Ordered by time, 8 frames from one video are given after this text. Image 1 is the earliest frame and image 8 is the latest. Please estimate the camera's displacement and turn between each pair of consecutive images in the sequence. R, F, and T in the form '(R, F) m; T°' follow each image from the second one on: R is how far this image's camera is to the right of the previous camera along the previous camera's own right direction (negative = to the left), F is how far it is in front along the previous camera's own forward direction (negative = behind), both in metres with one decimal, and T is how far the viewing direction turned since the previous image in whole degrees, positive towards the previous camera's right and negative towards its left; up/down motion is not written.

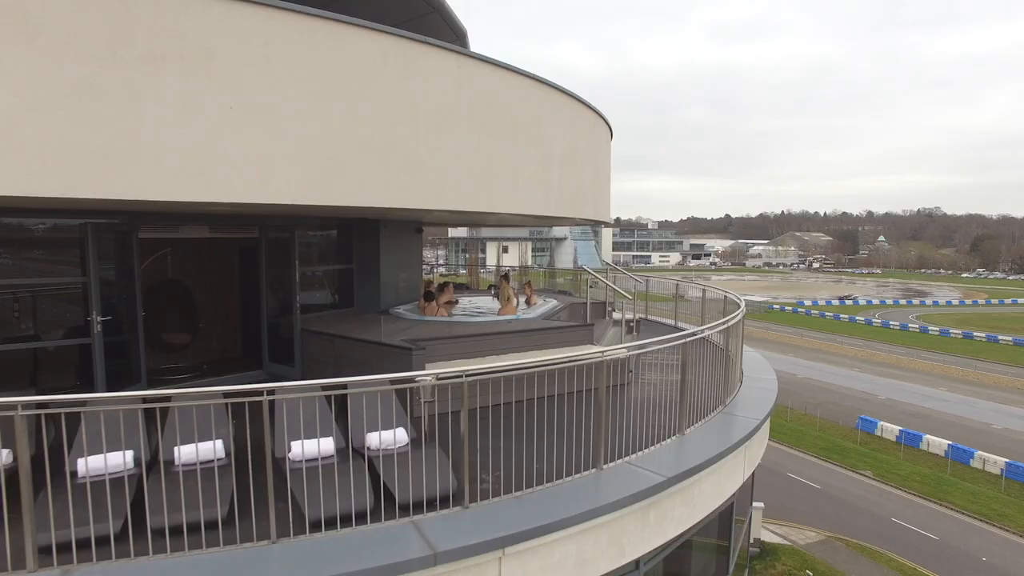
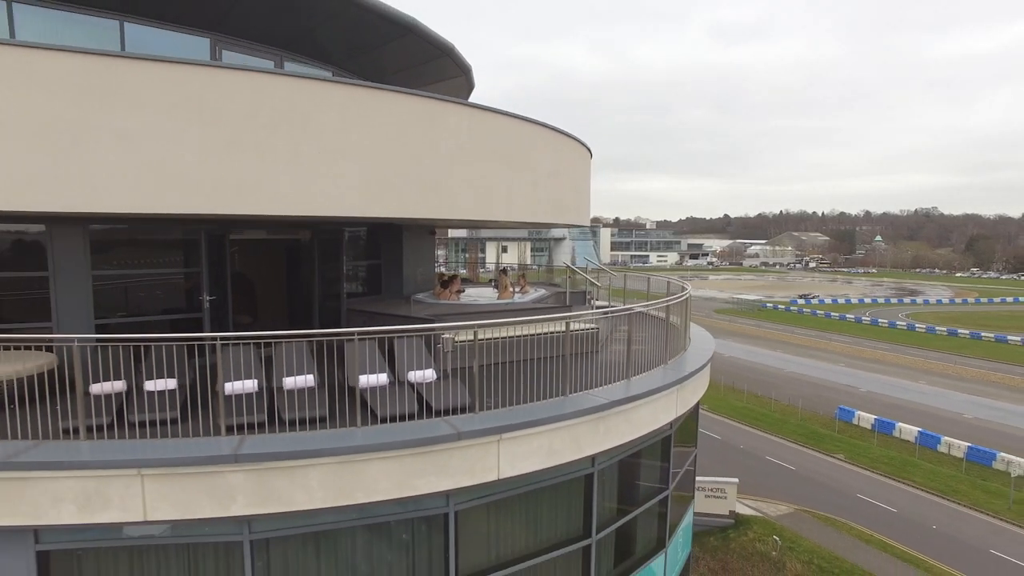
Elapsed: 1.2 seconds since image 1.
(+0.1, -2.0) m; 0°
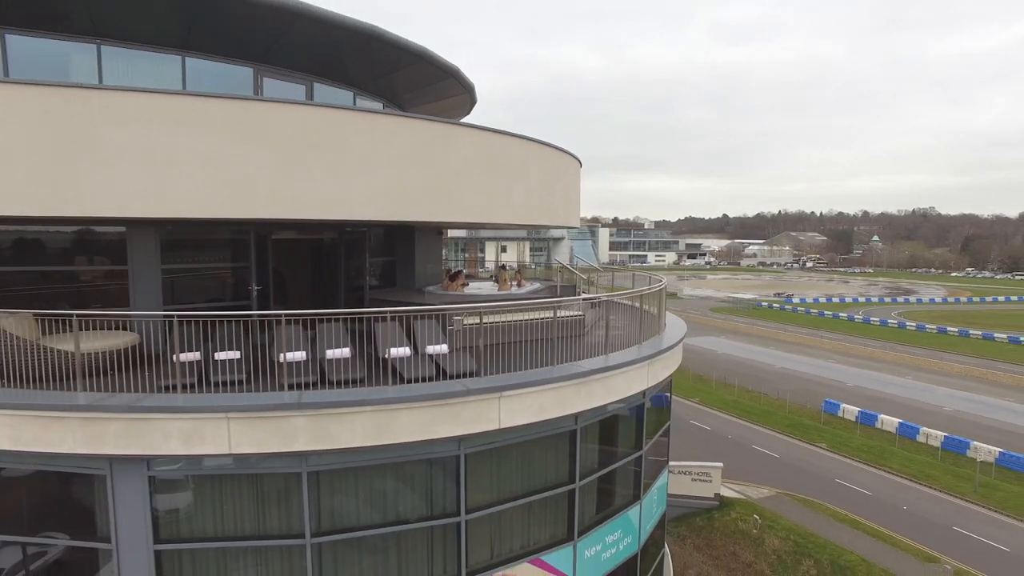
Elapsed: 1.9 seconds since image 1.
(0.0, -1.4) m; 0°
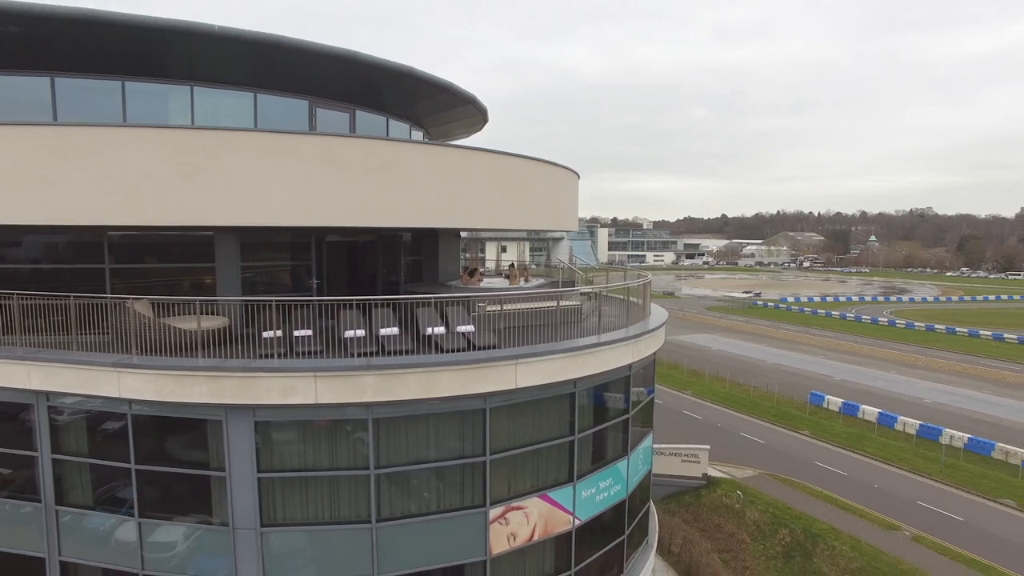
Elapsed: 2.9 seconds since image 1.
(-0.2, -2.0) m; 0°
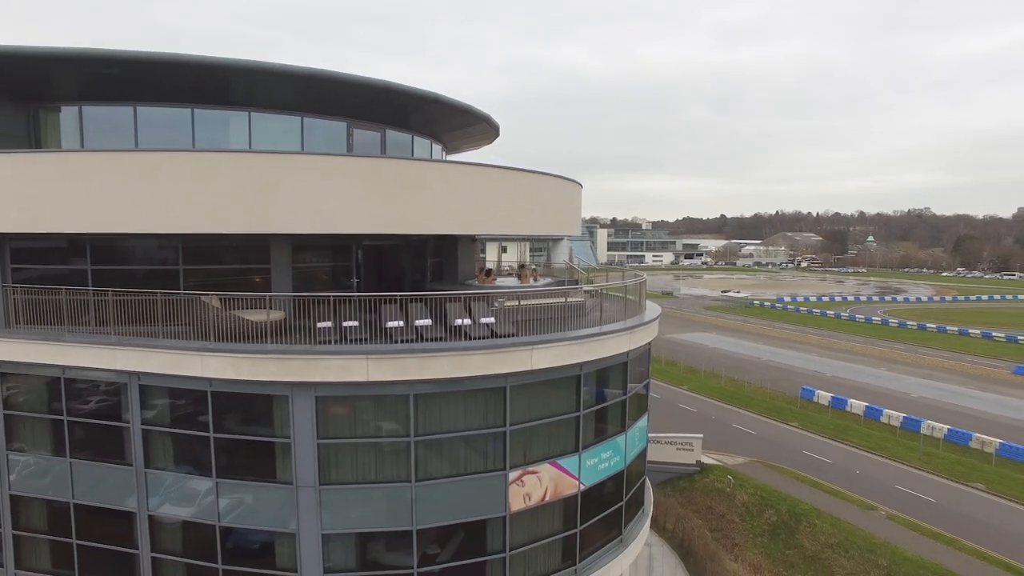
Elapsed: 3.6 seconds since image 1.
(-0.3, -1.7) m; 0°
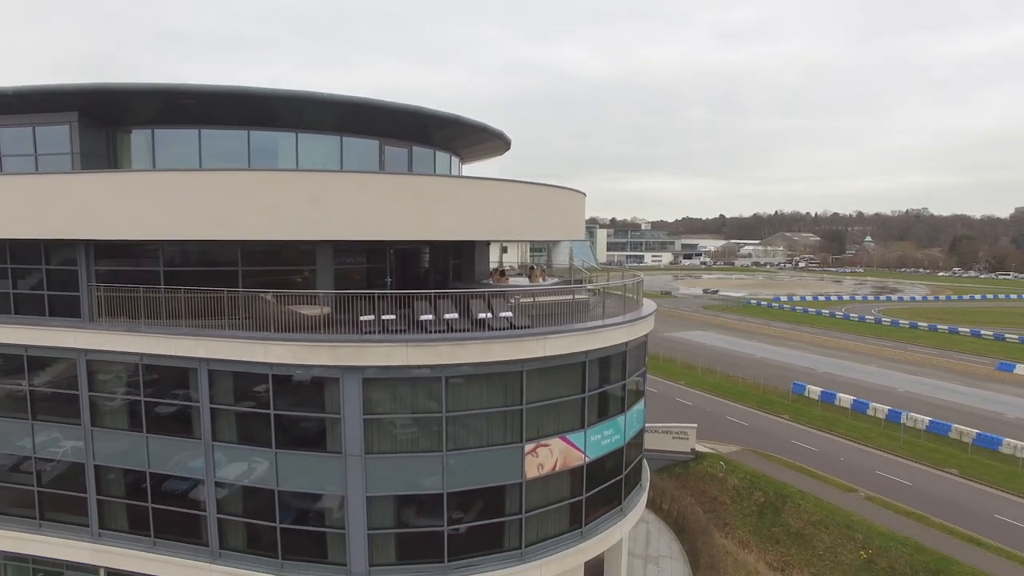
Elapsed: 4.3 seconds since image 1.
(-0.3, -1.8) m; 0°
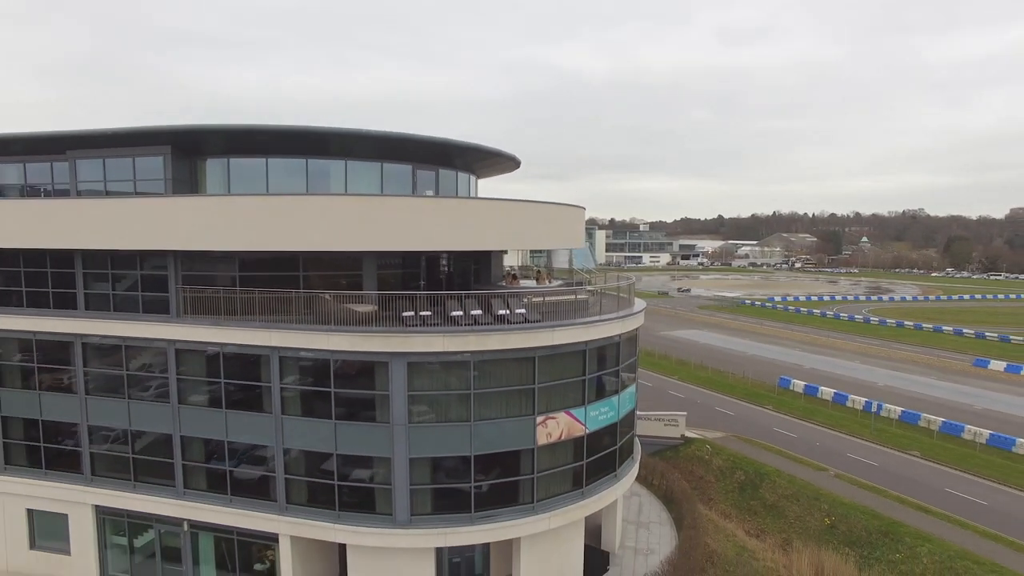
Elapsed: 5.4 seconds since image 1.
(-0.4, -2.8) m; 0°
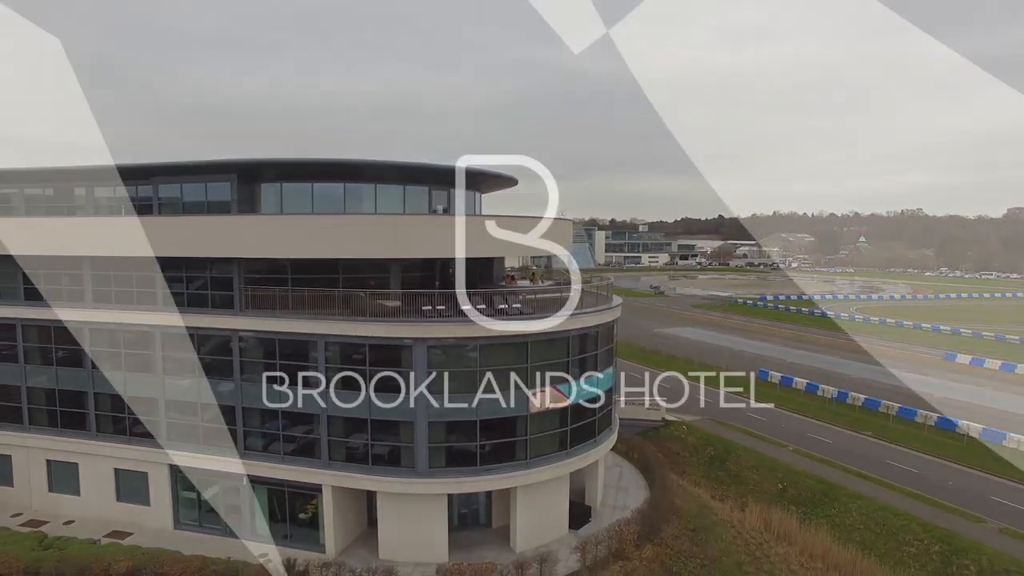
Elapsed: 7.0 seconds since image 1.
(+0.1, -3.7) m; 0°
